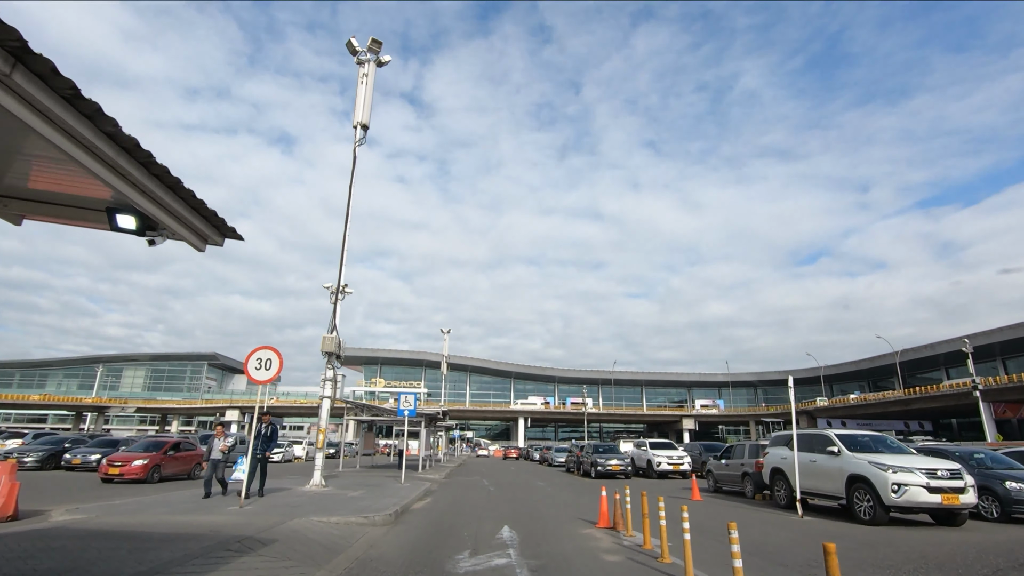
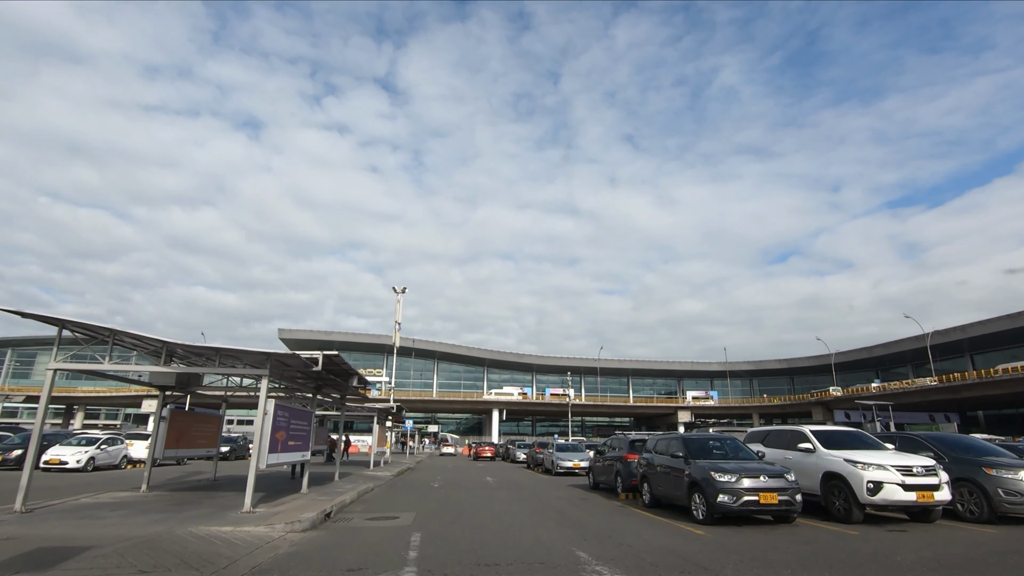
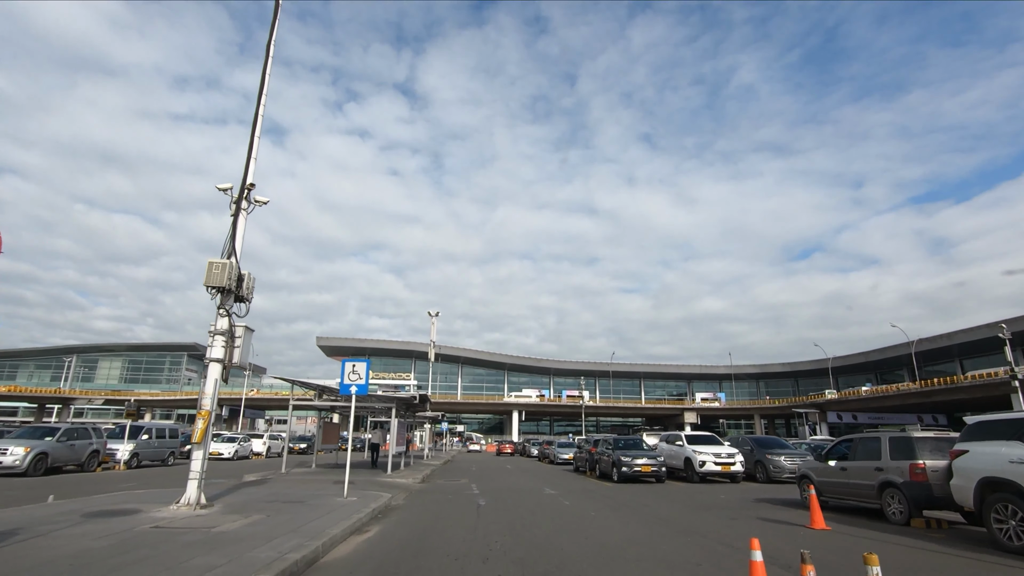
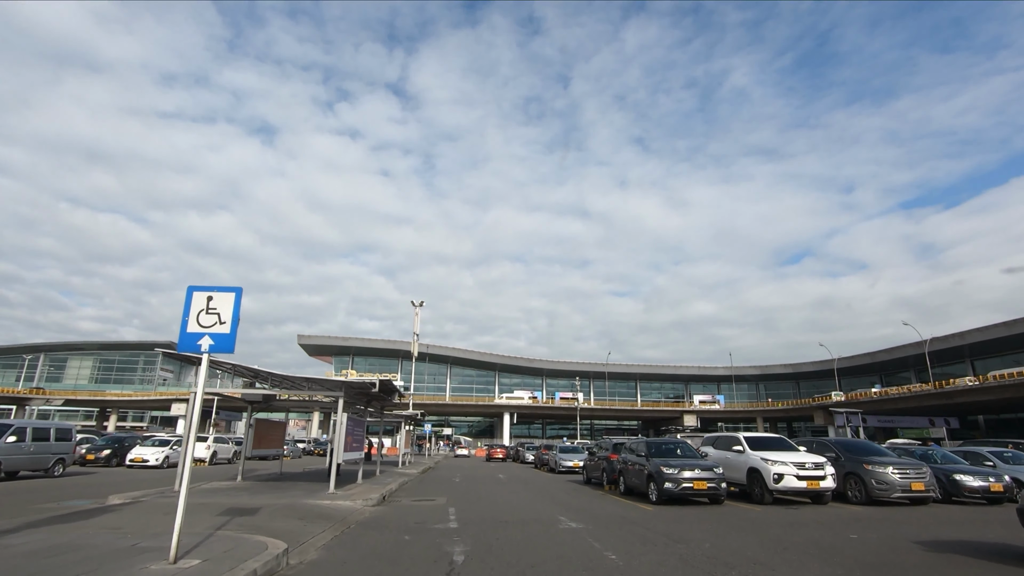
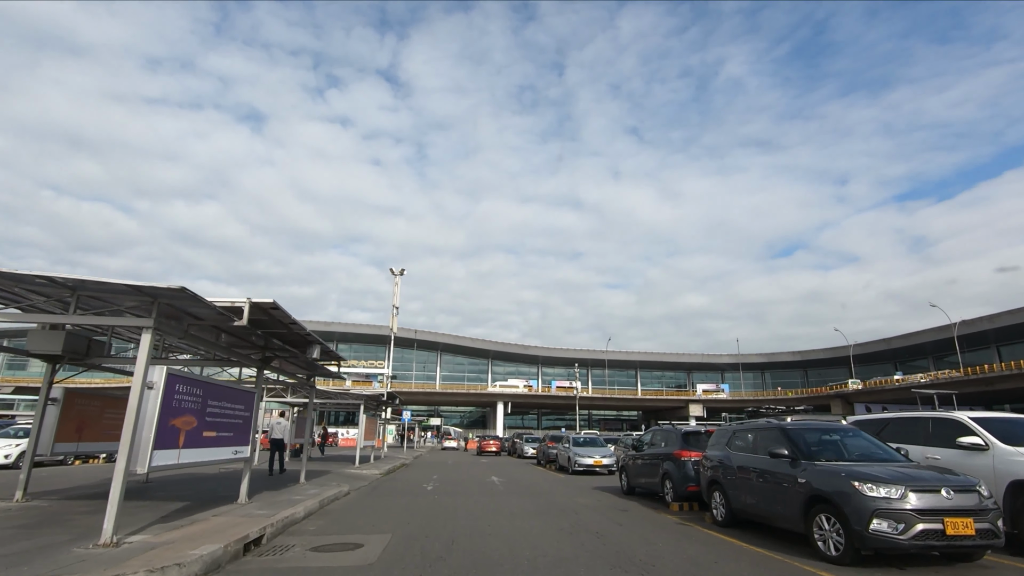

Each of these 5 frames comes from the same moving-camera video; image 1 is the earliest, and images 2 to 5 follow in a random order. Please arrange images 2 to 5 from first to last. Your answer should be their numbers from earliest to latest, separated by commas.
3, 4, 2, 5
